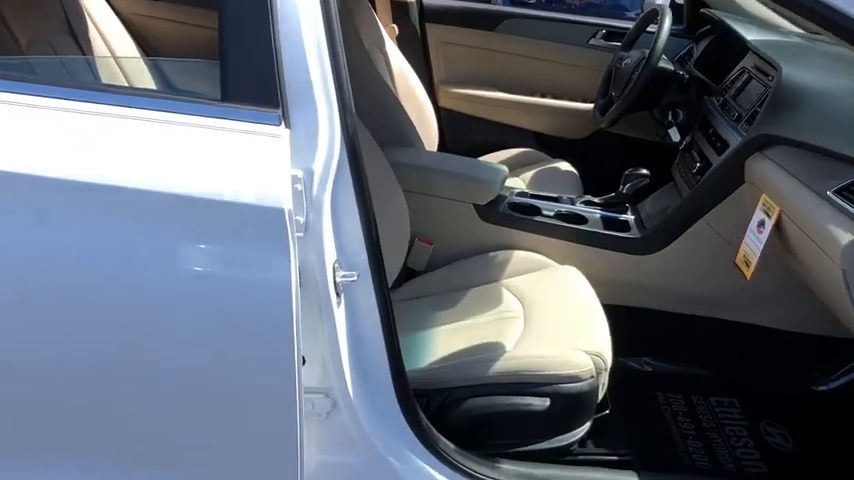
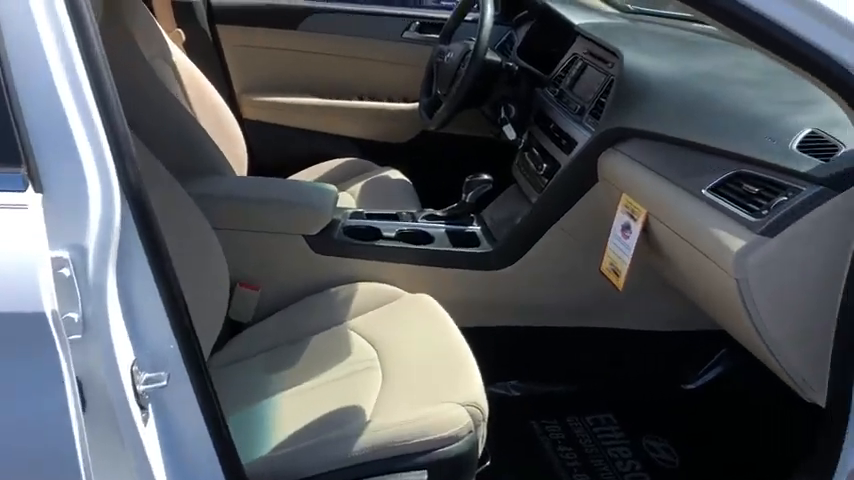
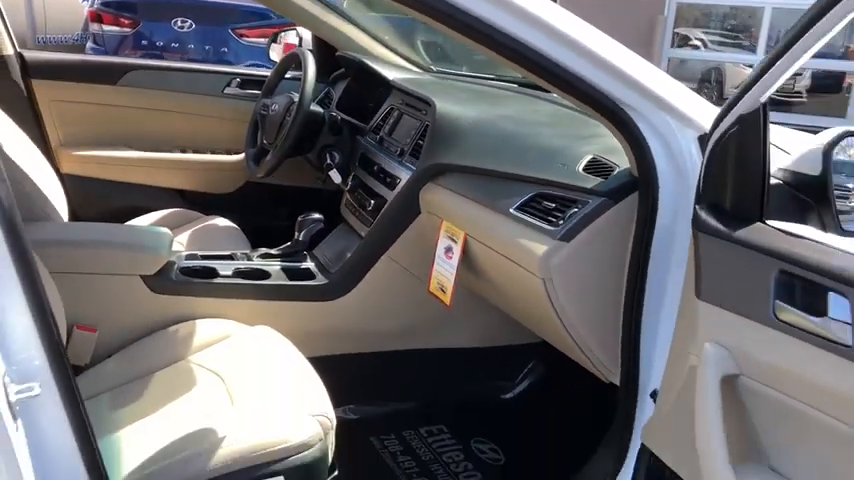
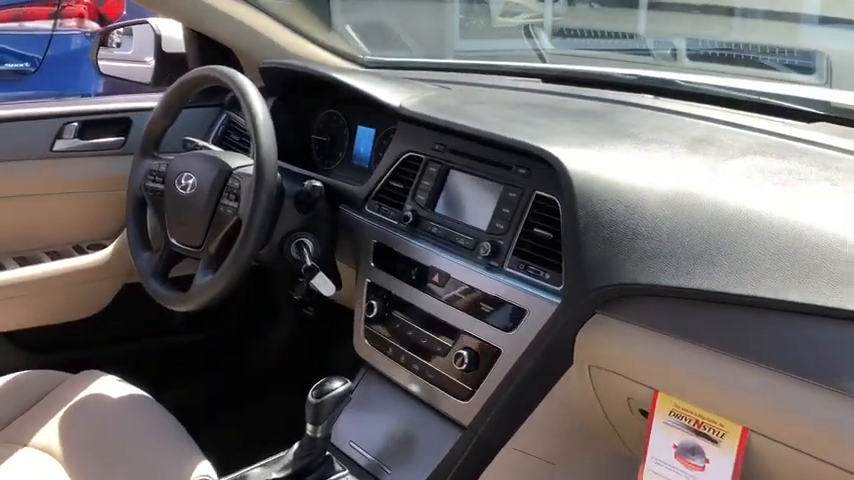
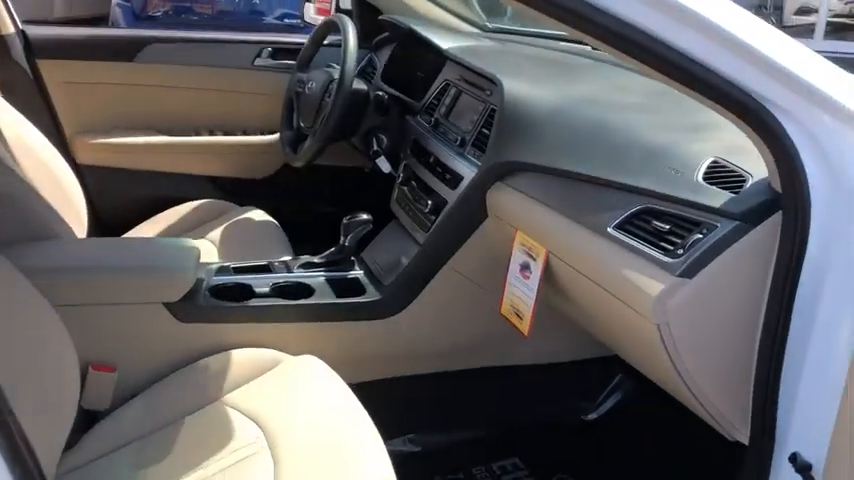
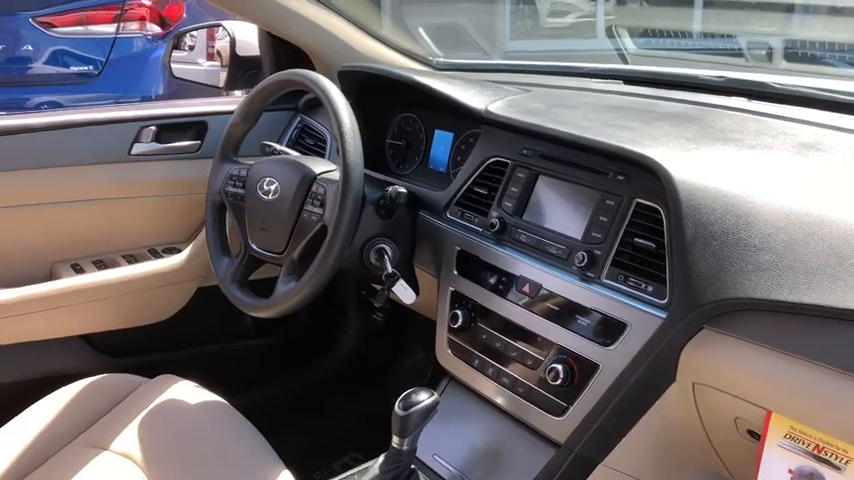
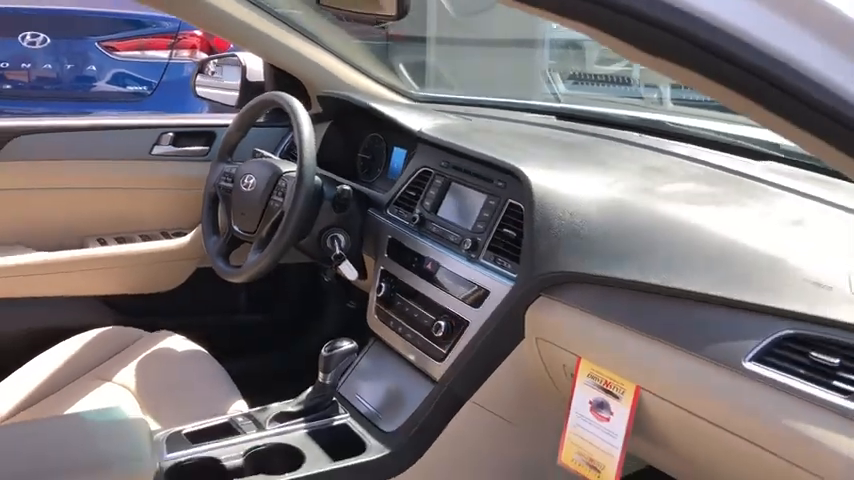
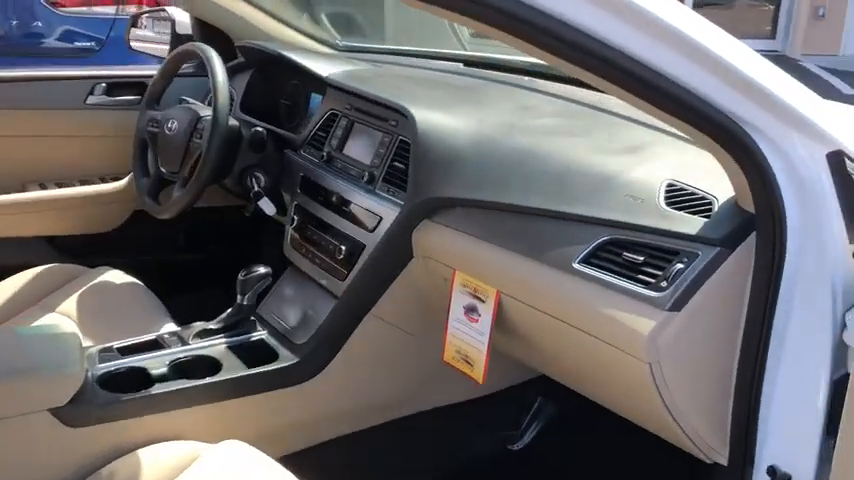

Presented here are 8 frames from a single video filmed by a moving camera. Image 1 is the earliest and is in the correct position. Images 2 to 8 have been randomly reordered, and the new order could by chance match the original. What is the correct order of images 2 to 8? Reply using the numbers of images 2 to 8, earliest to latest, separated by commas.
2, 5, 8, 4, 6, 7, 3
